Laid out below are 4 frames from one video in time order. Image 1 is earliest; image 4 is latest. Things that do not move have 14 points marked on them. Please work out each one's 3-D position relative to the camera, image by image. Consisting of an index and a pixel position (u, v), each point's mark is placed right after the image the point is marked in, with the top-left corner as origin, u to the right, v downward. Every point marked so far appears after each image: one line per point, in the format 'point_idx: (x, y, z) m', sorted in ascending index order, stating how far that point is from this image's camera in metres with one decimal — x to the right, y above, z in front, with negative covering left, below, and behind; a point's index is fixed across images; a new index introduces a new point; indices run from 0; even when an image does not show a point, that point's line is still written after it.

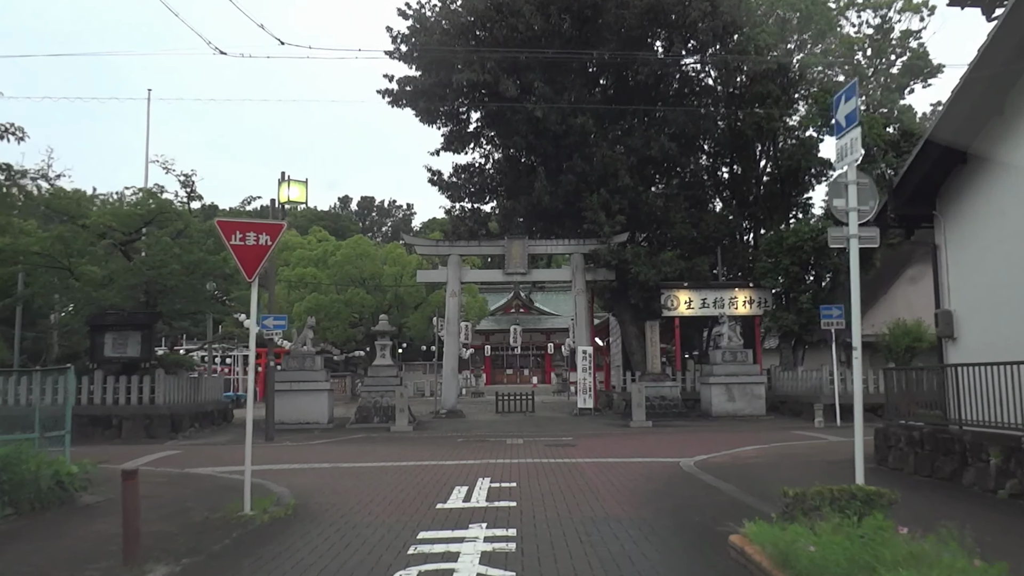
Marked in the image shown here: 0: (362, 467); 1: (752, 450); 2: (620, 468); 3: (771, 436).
0: (-2.2, -2.6, +12.4) m
1: (+3.8, -2.6, +13.6) m
2: (+1.4, -2.4, +11.3) m
3: (+5.3, -3.0, +17.4) m
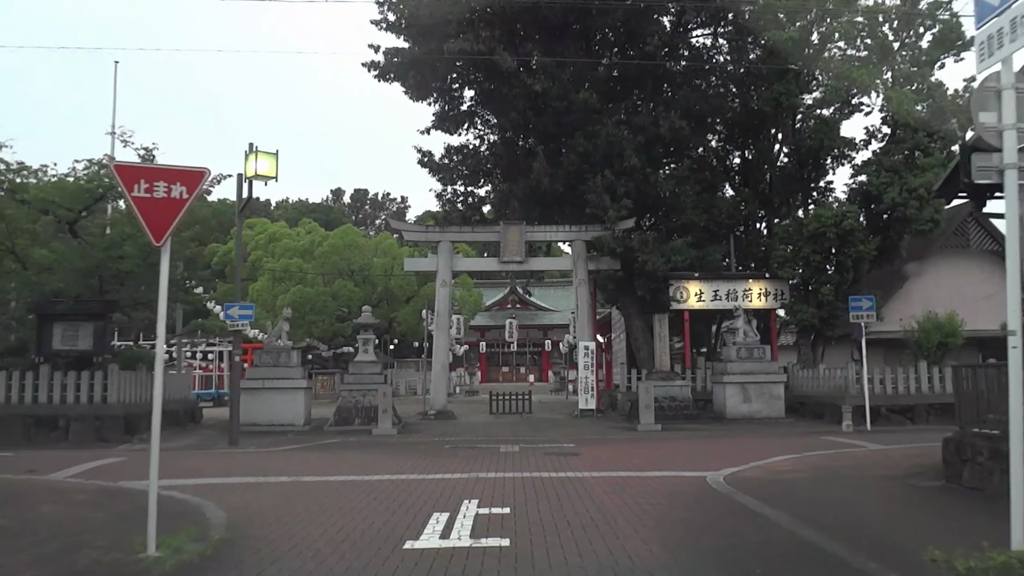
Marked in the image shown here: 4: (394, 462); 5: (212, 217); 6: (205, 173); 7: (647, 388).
0: (-2.3, -2.4, +10.5) m
1: (+3.7, -2.4, +11.7) m
2: (+1.4, -2.2, +9.4) m
3: (+5.2, -2.8, +15.5) m
4: (-1.8, -2.6, +12.7) m
5: (-6.6, +1.6, +18.8) m
6: (-2.3, +0.8, +6.3) m
7: (+2.9, -2.2, +18.6) m
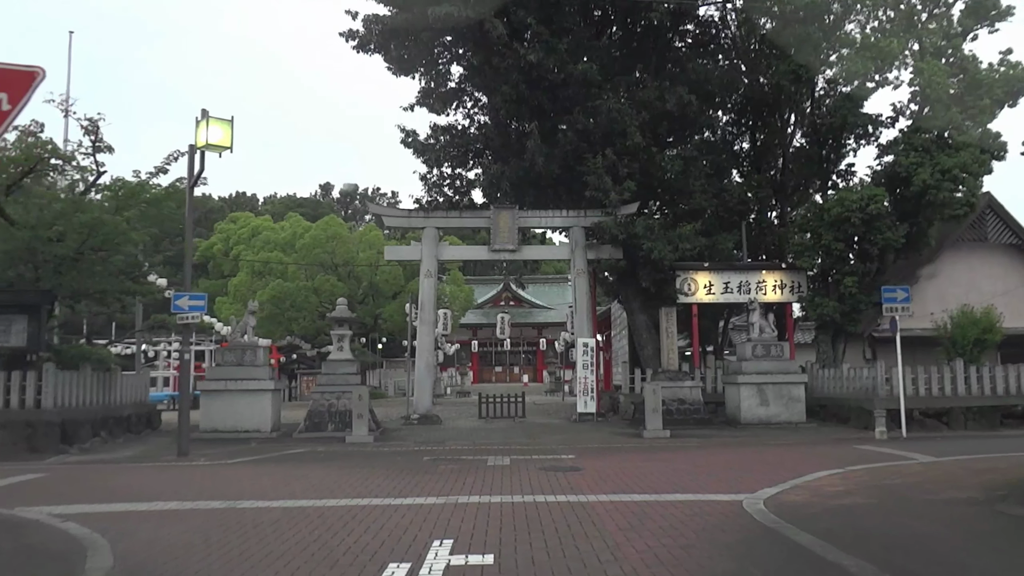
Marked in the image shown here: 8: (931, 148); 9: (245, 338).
0: (-2.4, -2.2, +8.4) m
1: (+3.6, -2.2, +9.7) m
2: (+1.2, -2.0, +7.3) m
3: (+5.0, -2.6, +13.5) m
4: (-1.9, -2.4, +10.7) m
5: (-6.8, +1.8, +16.7) m
6: (-2.4, +1.0, +4.3) m
7: (+2.7, -2.0, +16.6) m
8: (+9.6, +3.2, +19.6) m
9: (-5.8, -1.1, +18.4) m
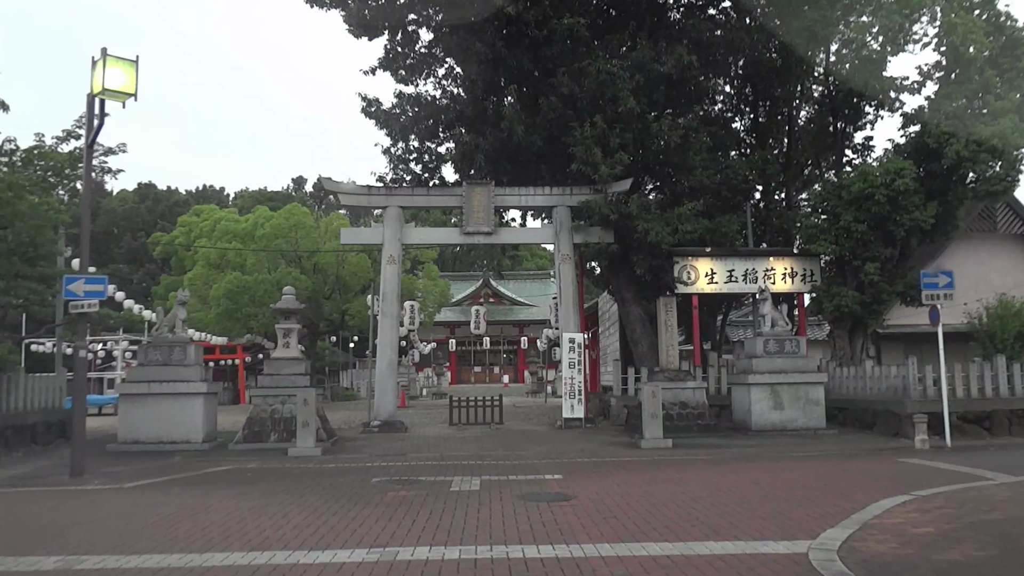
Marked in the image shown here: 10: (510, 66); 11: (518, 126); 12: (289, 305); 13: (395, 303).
0: (-2.6, -1.9, +5.8) m
1: (+3.3, -1.9, +7.2) m
2: (+1.0, -1.7, +4.8) m
3: (+4.7, -2.3, +11.1) m
4: (-2.2, -2.1, +8.1) m
5: (-7.2, +2.0, +14.0) m
6: (-2.5, +1.3, +1.7) m
7: (+2.3, -1.7, +14.1) m
8: (+9.1, +3.5, +17.3) m
9: (-6.2, -0.8, +15.8) m
10: (0.0, +4.8, +18.4) m
11: (+0.1, +3.4, +18.1) m
12: (-4.2, -0.3, +16.4) m
13: (-2.4, -0.3, +18.2) m
